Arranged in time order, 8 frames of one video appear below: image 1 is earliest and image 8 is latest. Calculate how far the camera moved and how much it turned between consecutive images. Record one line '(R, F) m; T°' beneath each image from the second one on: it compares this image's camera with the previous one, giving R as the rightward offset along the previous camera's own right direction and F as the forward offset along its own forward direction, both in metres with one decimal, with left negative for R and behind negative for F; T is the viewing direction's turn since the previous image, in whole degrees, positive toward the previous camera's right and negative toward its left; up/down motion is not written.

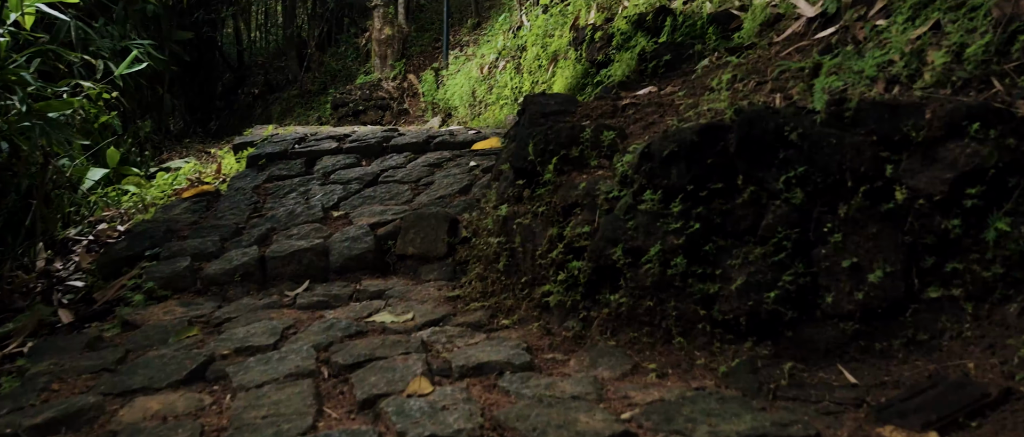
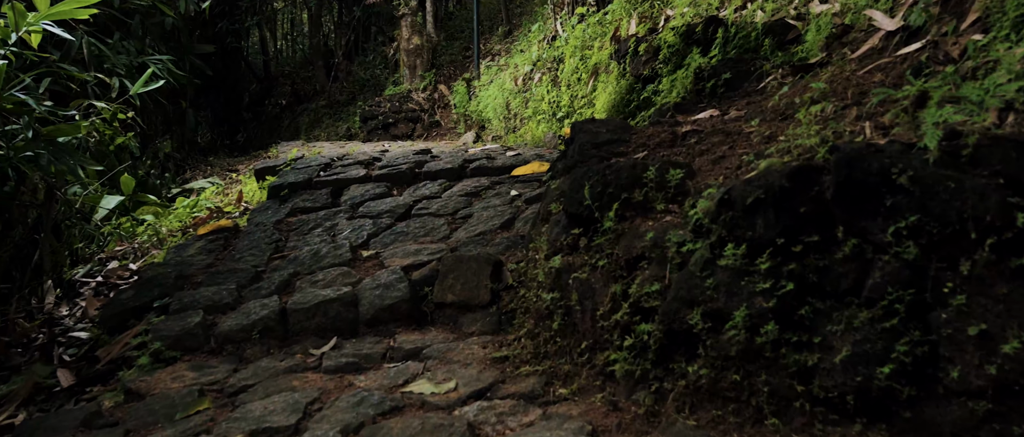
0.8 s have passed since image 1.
(-0.1, +0.3) m; -2°
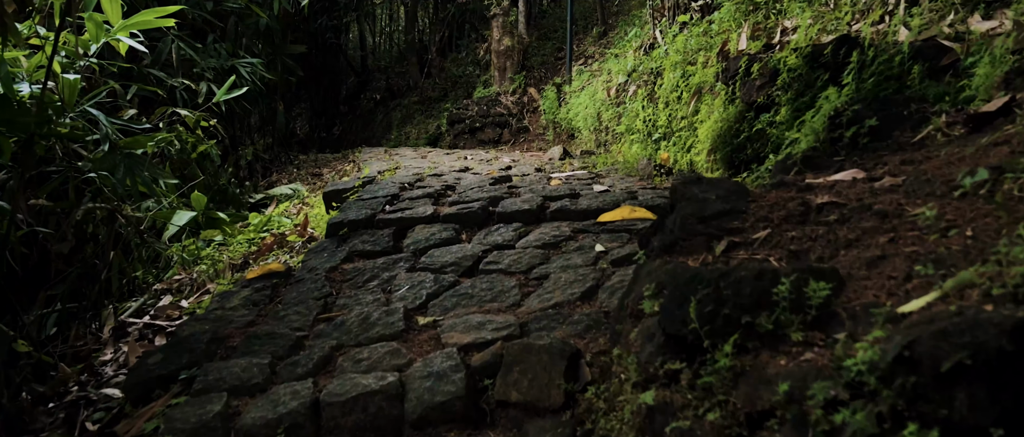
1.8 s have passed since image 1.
(0.0, +0.5) m; -6°
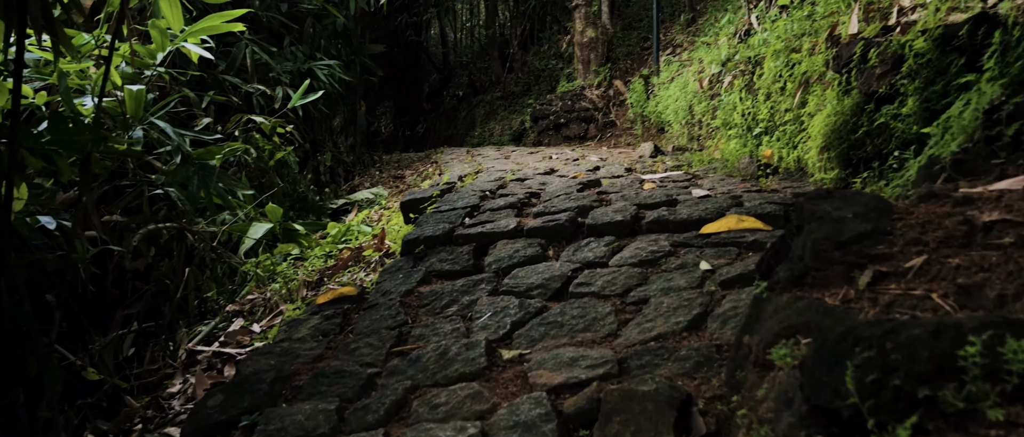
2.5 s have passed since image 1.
(0.0, +0.3) m; -6°
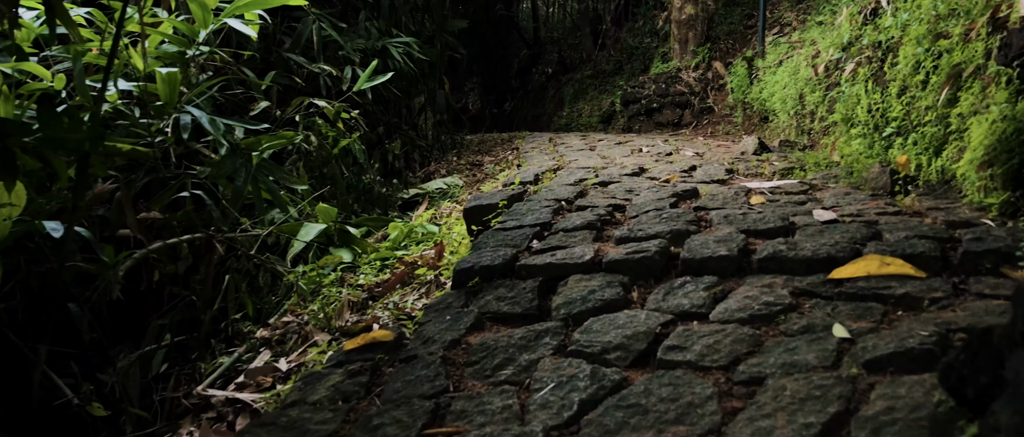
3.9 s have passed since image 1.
(0.0, +0.6) m; -6°
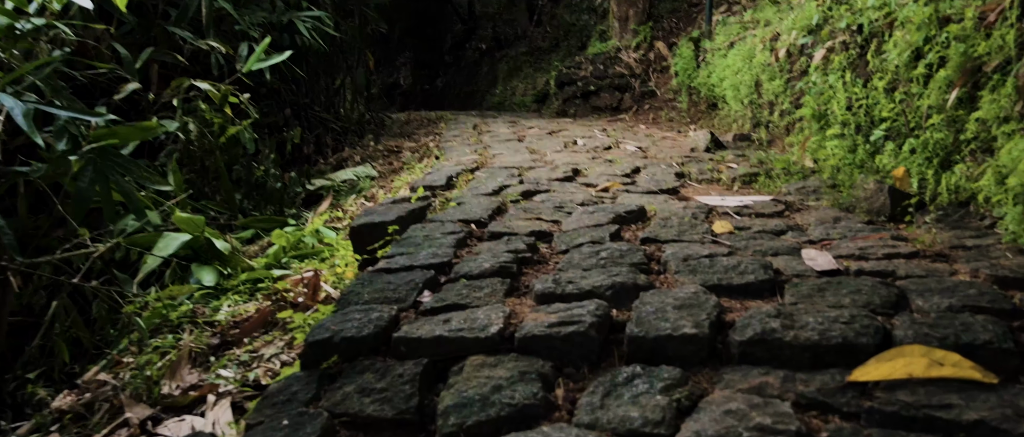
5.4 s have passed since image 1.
(+0.1, +0.8) m; +4°
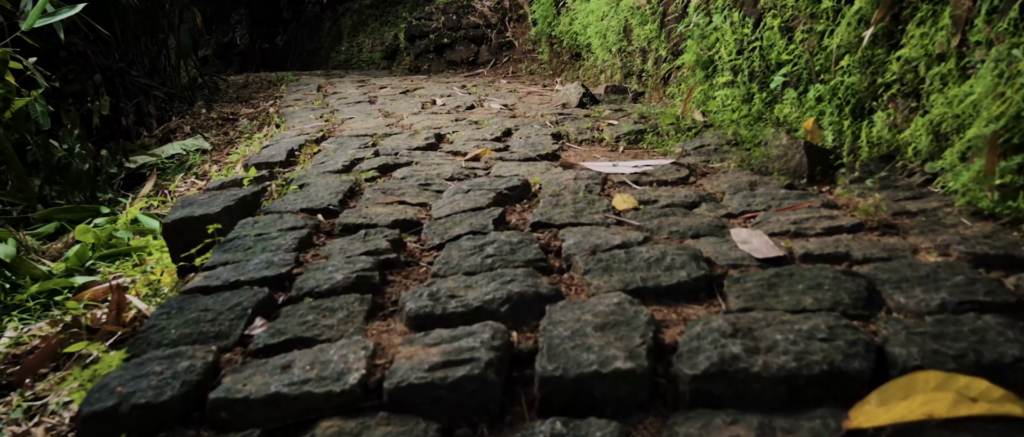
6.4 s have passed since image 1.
(0.0, +0.6) m; +10°
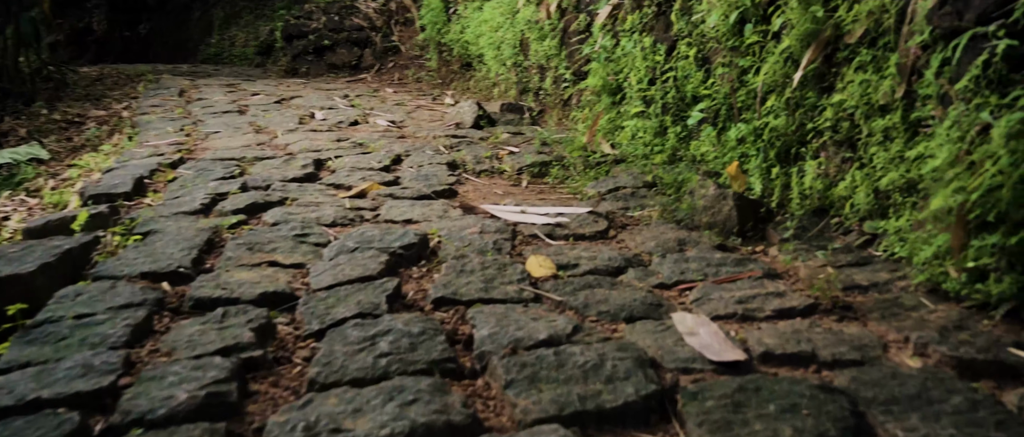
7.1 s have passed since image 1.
(0.0, +0.4) m; +8°
